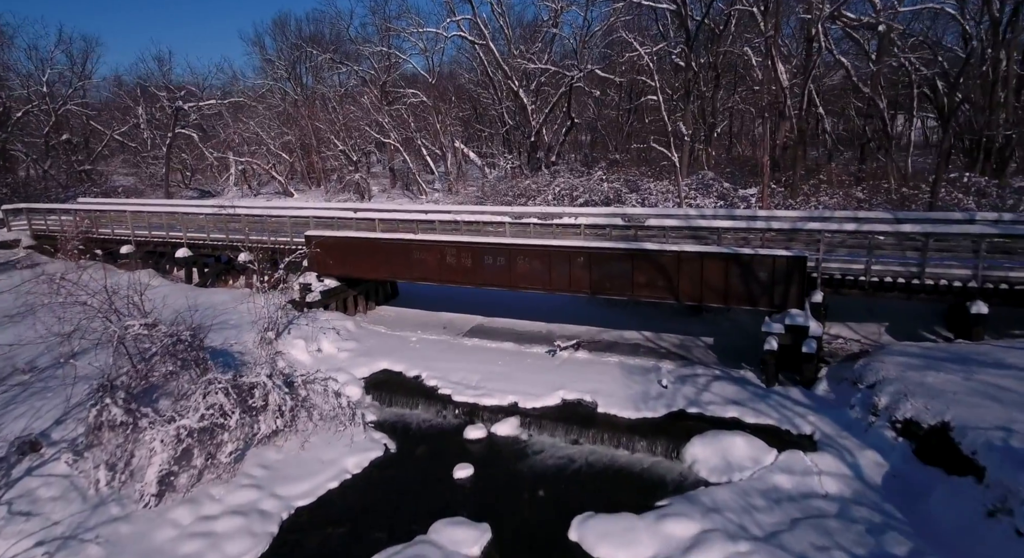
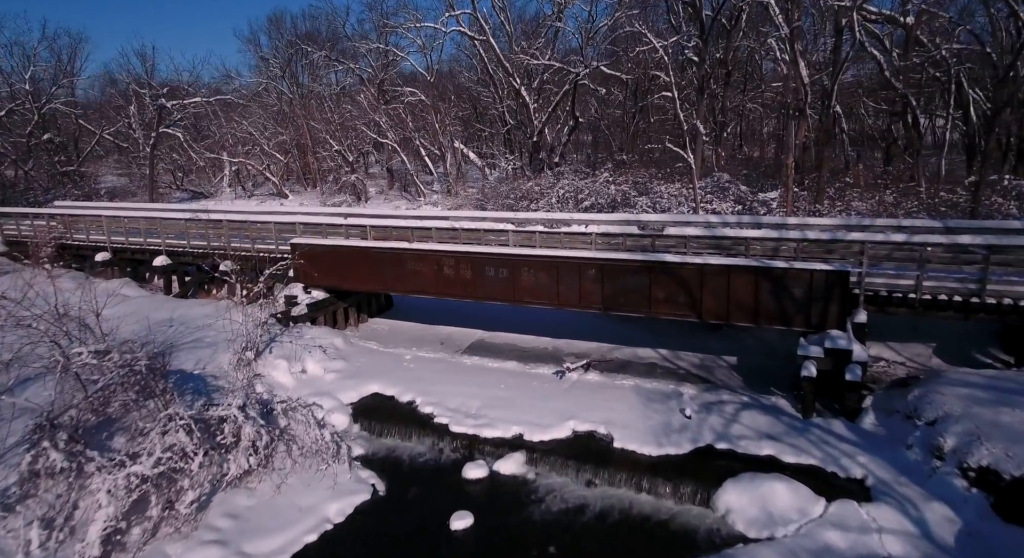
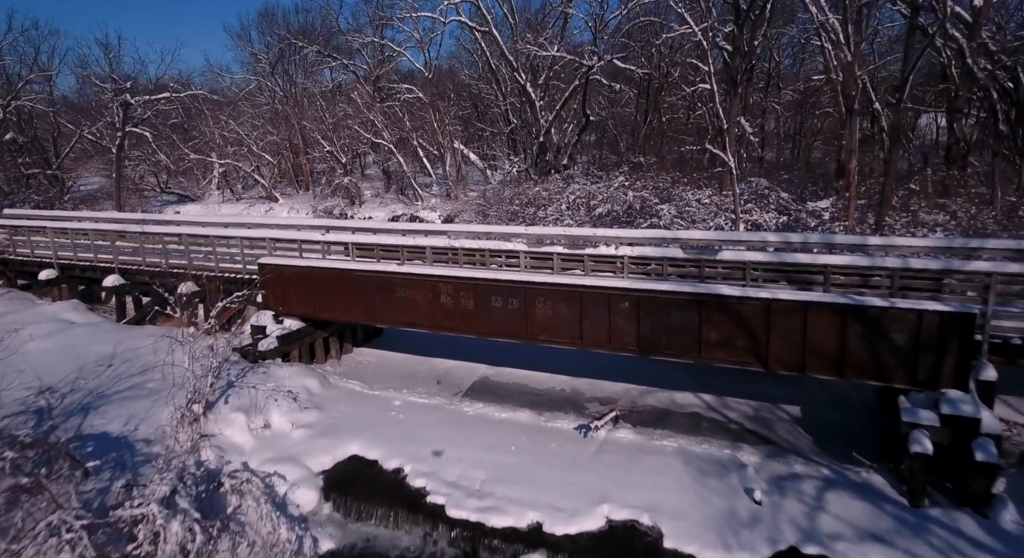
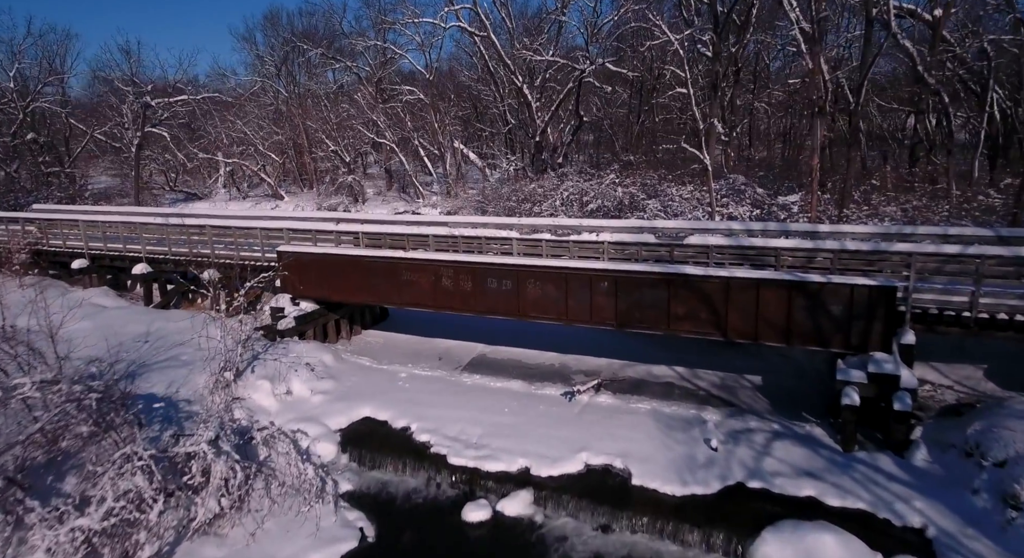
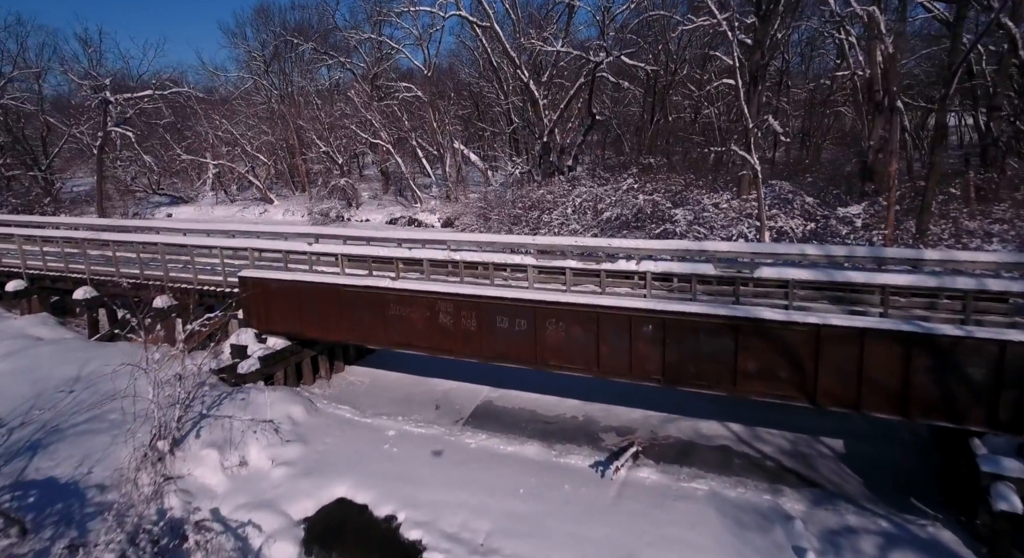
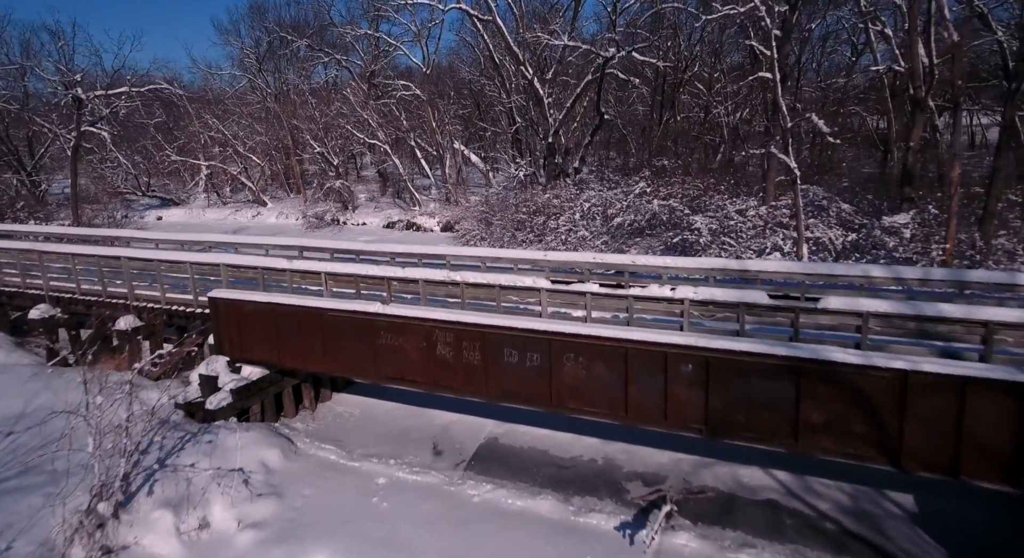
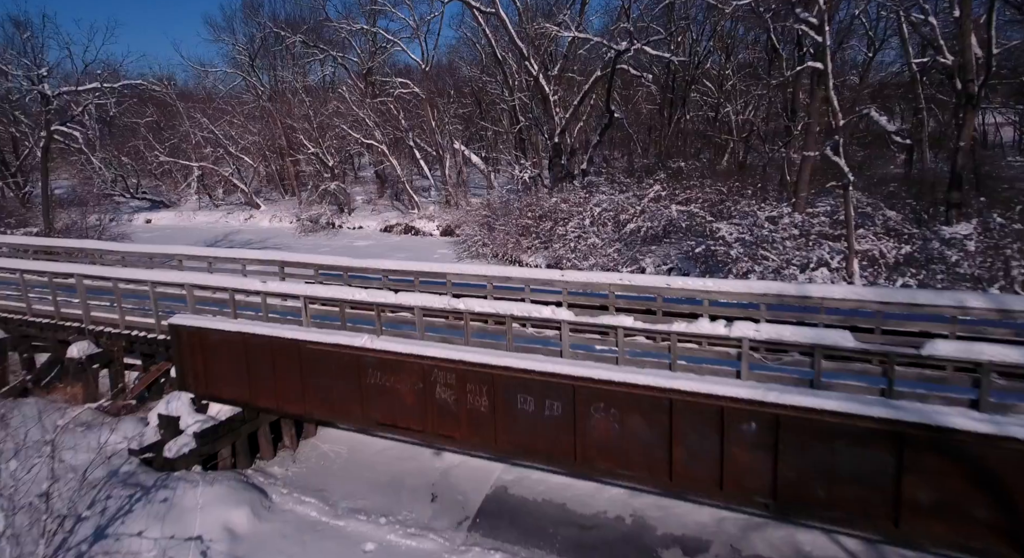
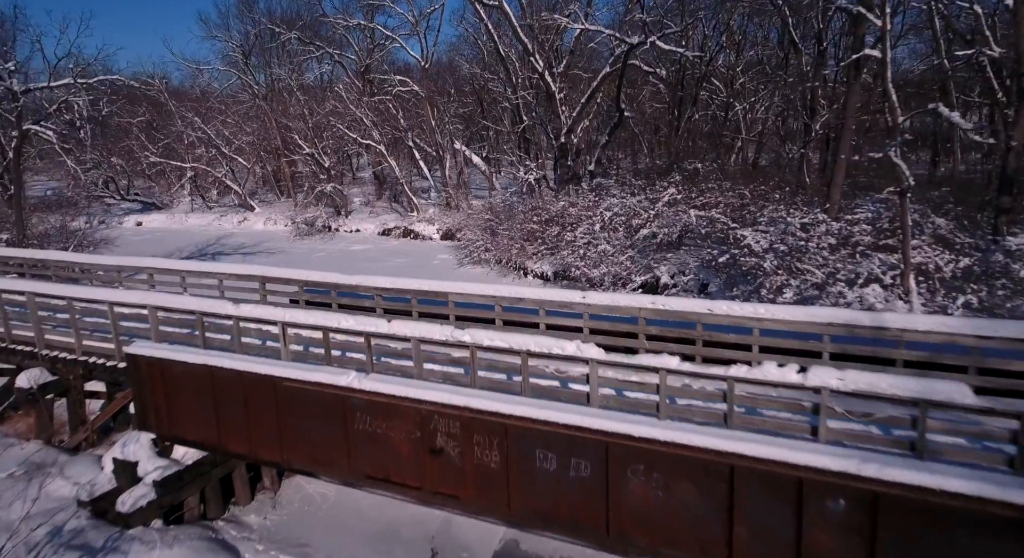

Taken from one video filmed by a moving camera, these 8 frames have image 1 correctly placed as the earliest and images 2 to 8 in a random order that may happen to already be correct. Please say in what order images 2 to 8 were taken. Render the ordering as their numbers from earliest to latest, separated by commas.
2, 4, 3, 5, 6, 7, 8
